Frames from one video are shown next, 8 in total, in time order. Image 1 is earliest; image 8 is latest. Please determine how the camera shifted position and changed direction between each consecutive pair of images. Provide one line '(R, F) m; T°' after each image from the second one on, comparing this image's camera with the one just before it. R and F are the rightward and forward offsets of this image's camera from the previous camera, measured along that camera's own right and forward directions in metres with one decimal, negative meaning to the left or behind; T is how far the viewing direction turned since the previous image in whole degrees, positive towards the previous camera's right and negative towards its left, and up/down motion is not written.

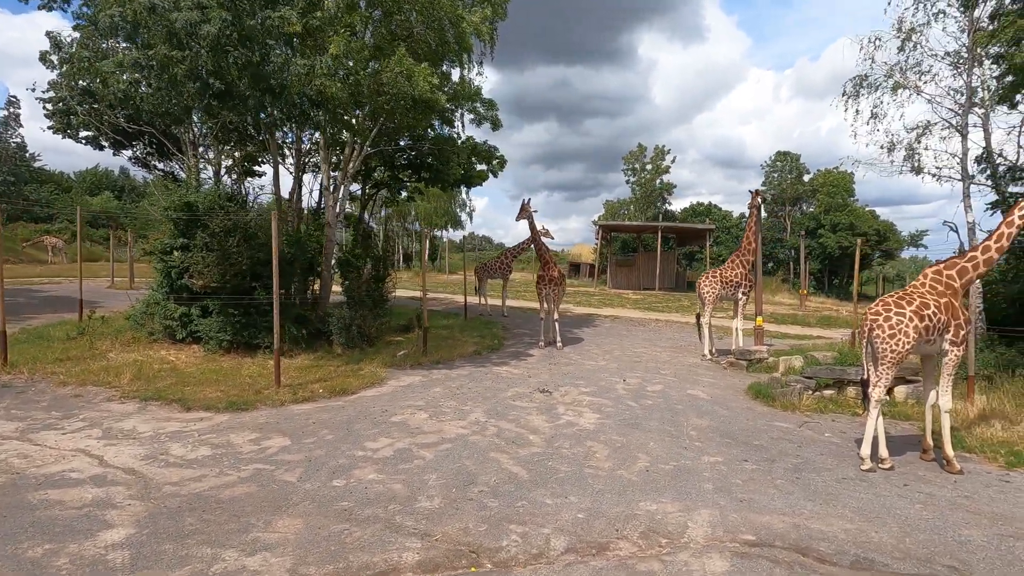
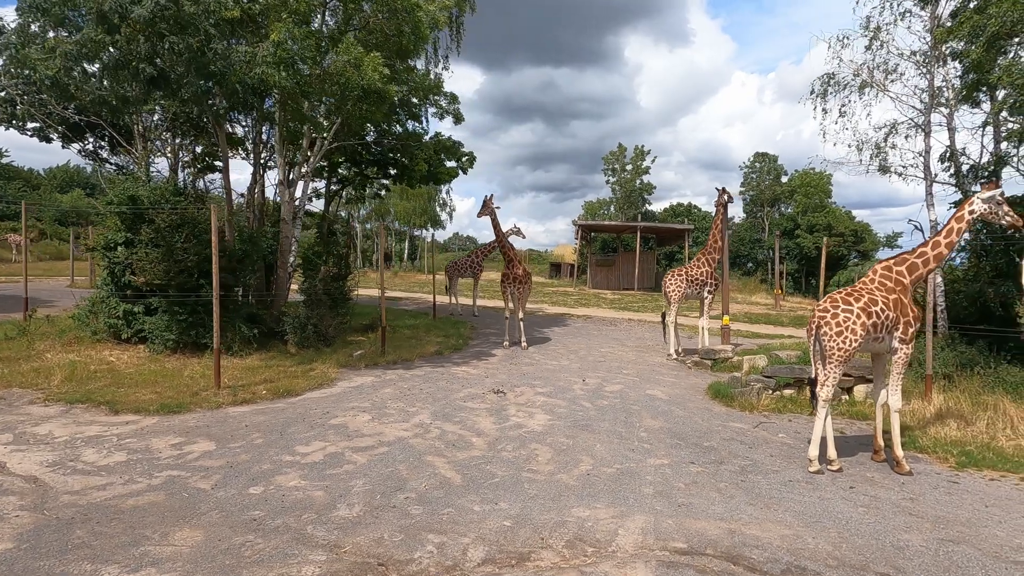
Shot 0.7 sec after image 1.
(+0.5, +0.3) m; +1°
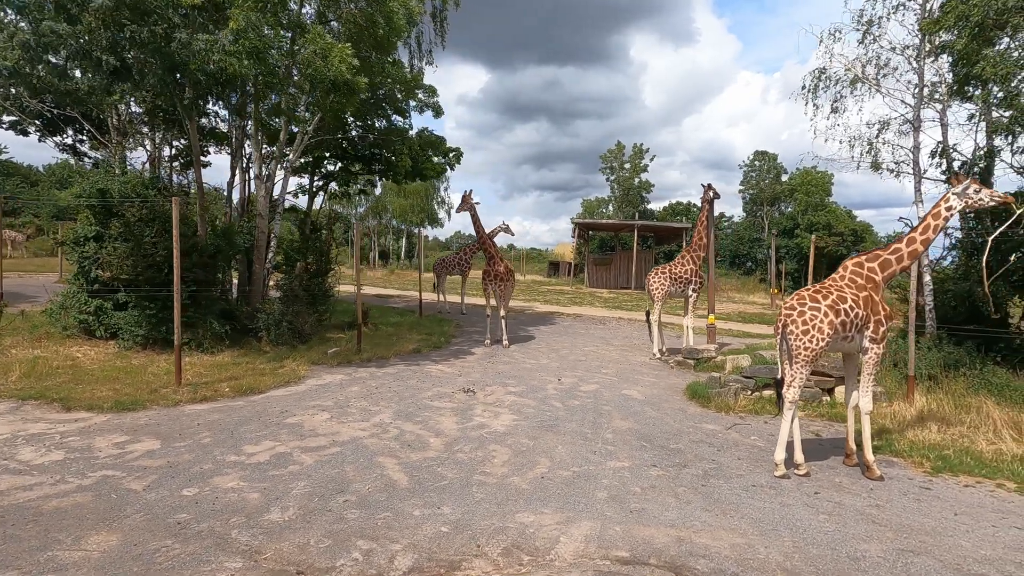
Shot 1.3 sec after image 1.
(+0.5, +0.2) m; 0°
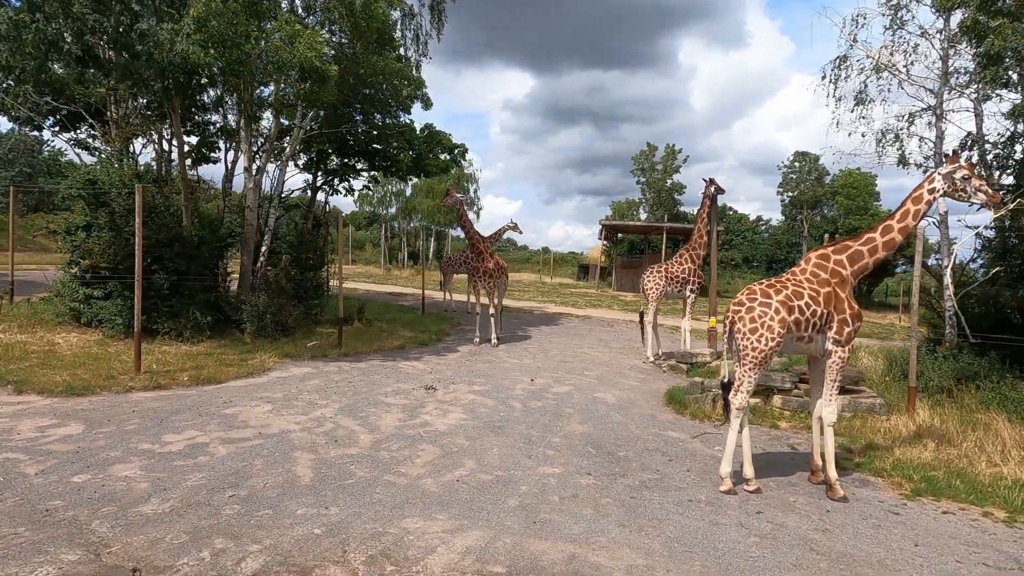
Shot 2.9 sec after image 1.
(+1.2, +0.4) m; -4°
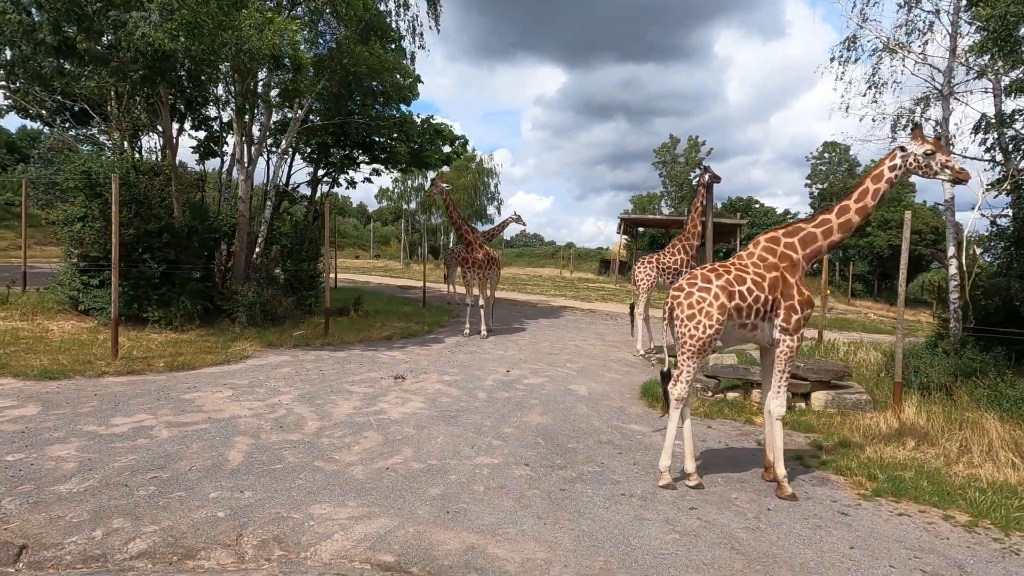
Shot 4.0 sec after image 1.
(+0.9, +0.2) m; -3°
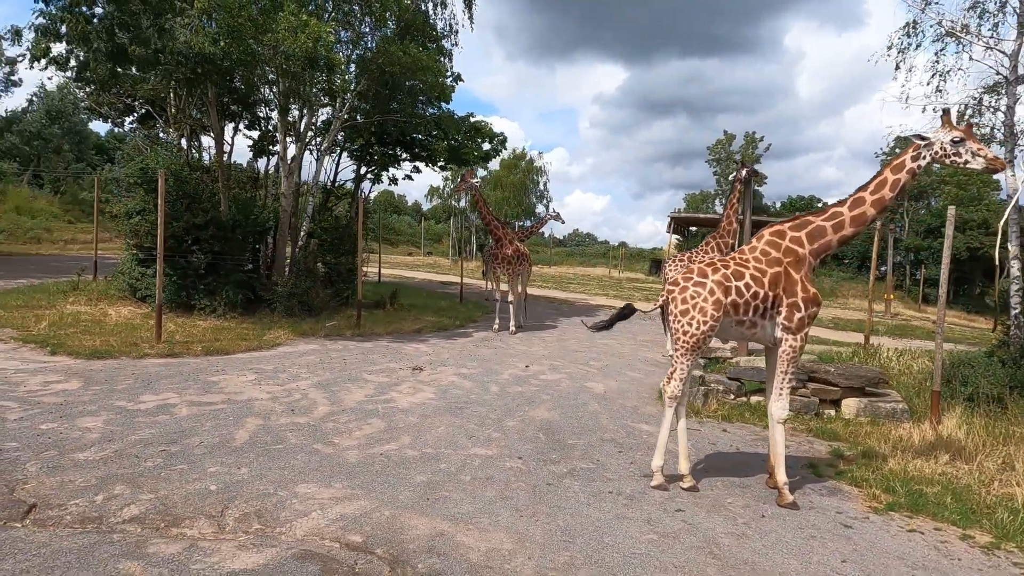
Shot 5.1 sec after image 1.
(+0.5, 0.0) m; -6°
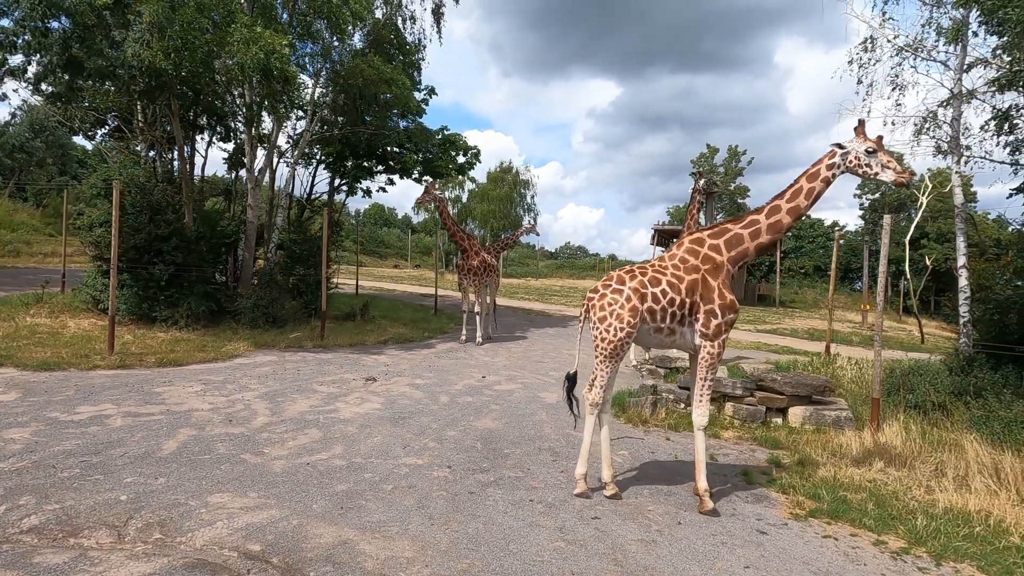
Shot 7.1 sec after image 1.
(+0.6, 0.0) m; +1°
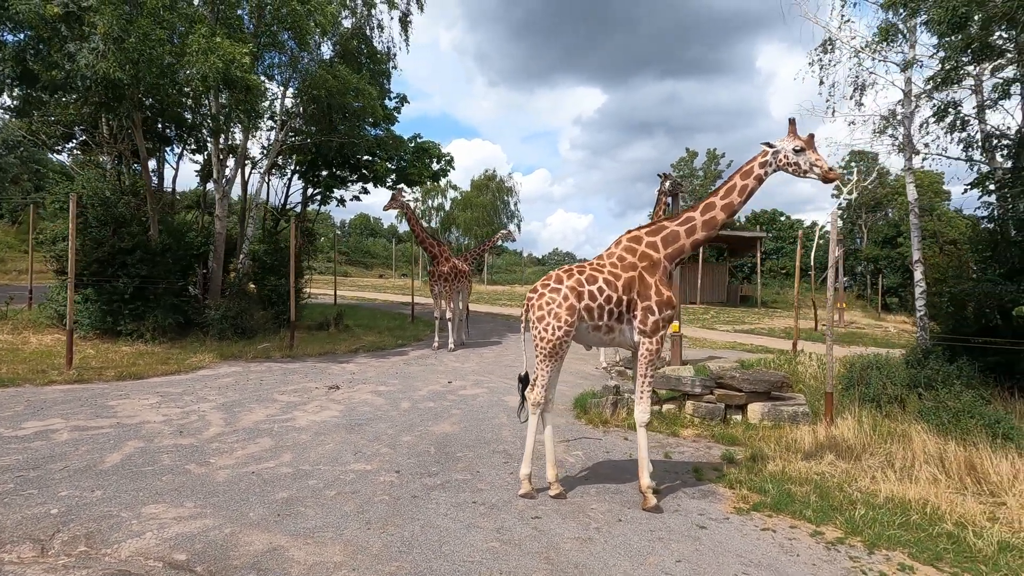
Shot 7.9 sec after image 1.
(+0.4, 0.0) m; +1°
